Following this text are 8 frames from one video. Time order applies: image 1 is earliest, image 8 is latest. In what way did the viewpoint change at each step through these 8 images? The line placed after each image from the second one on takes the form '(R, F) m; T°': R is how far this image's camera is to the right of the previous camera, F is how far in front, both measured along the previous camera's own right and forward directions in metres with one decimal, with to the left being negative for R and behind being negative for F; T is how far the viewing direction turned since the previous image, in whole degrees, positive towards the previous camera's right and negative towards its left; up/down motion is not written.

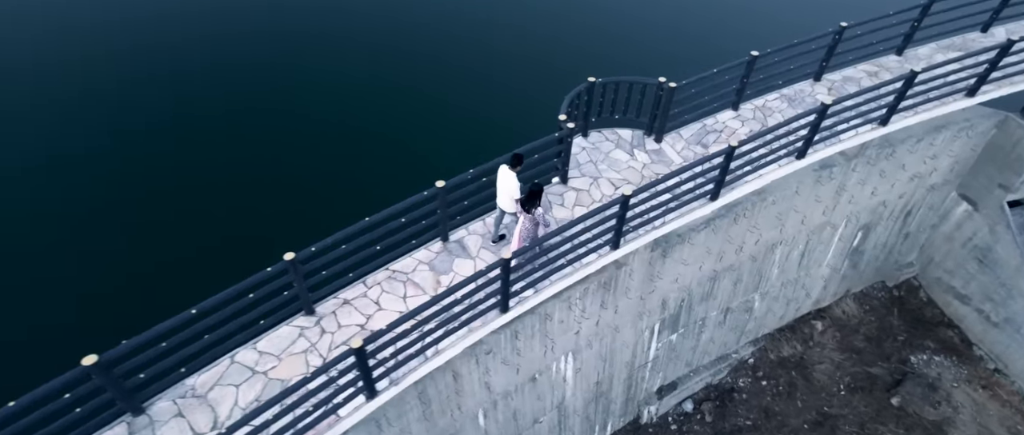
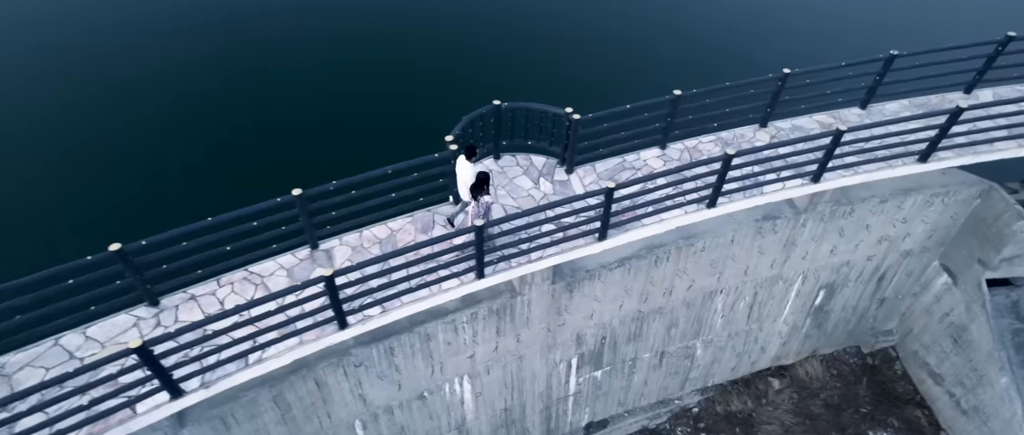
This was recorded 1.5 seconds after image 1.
(+3.4, +0.4) m; -6°
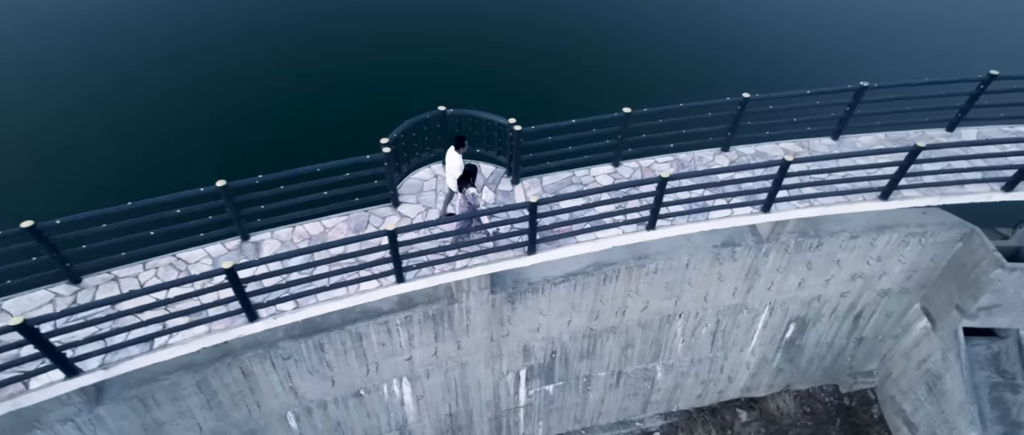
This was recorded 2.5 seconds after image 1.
(+2.0, +0.2) m; -4°
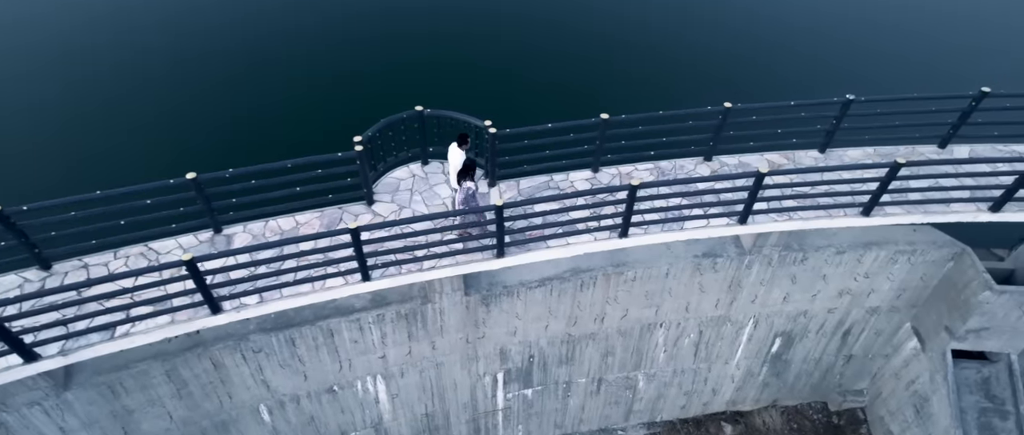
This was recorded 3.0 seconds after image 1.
(+0.9, +0.1) m; -2°
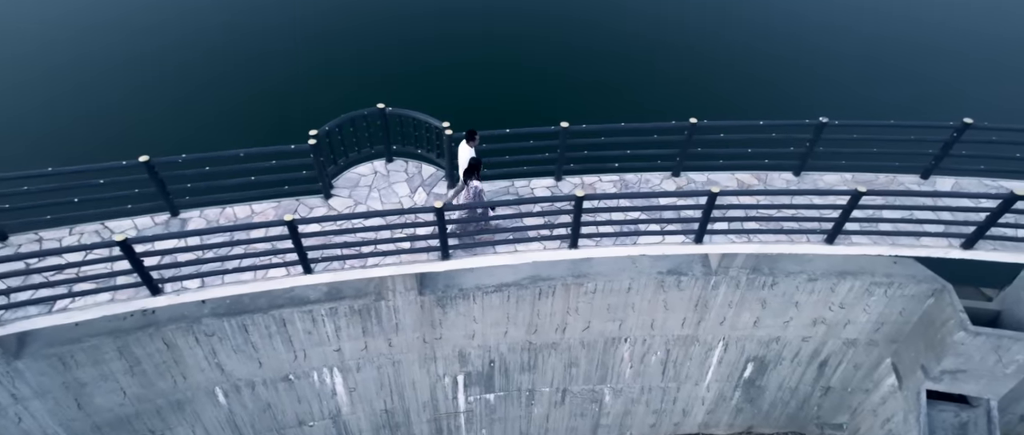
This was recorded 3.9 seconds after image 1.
(+1.6, +0.1) m; -3°
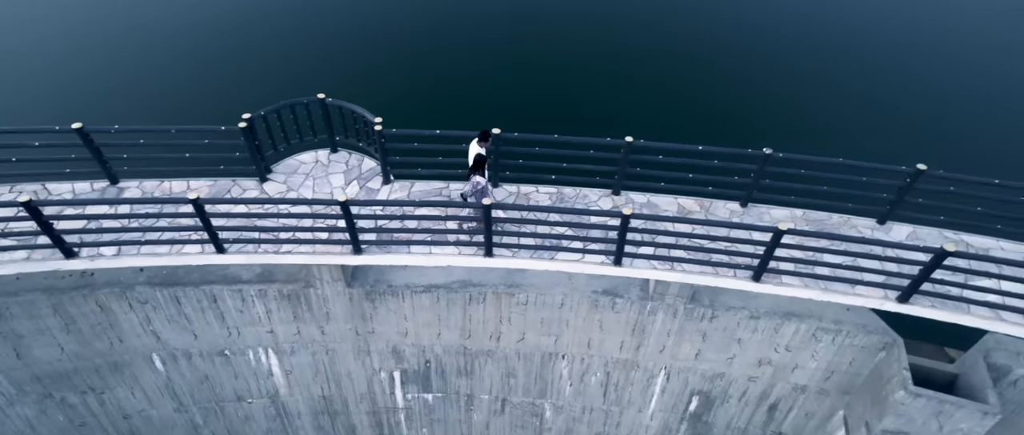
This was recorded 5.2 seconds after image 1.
(+2.4, +0.3) m; -5°
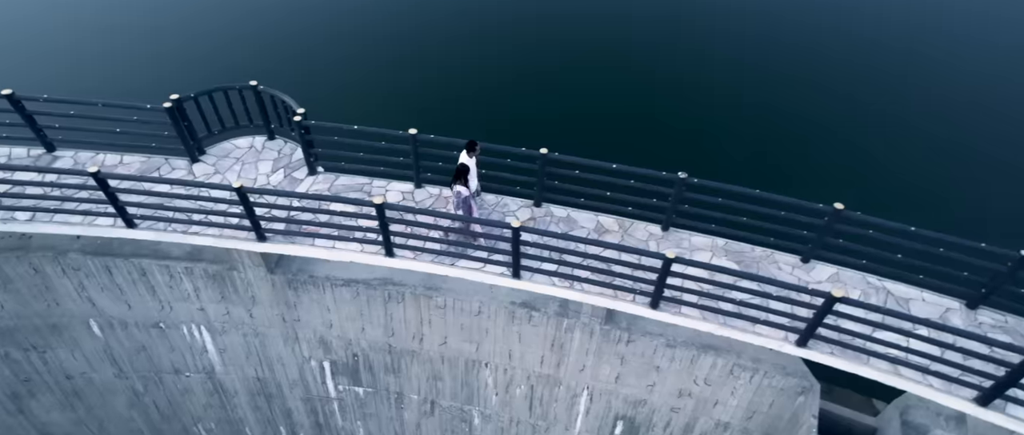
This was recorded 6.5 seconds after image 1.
(+2.5, +0.2) m; -4°
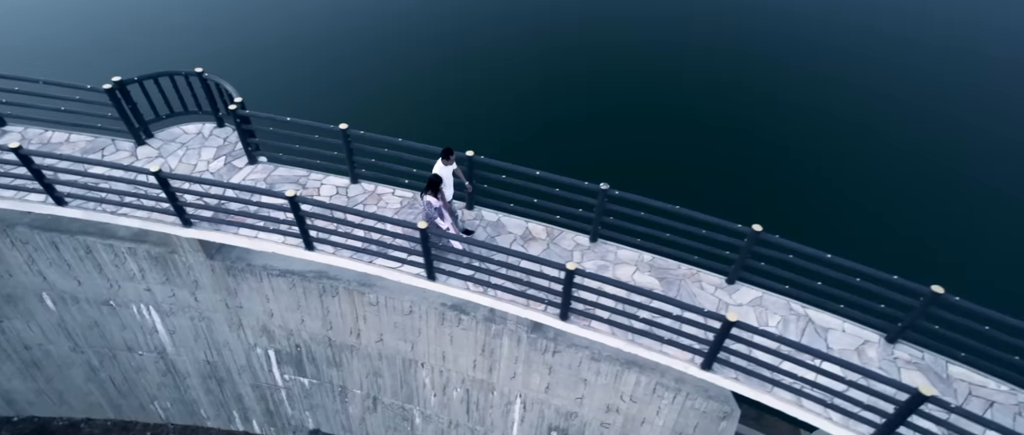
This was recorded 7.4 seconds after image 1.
(+1.9, +0.2) m; -3°
